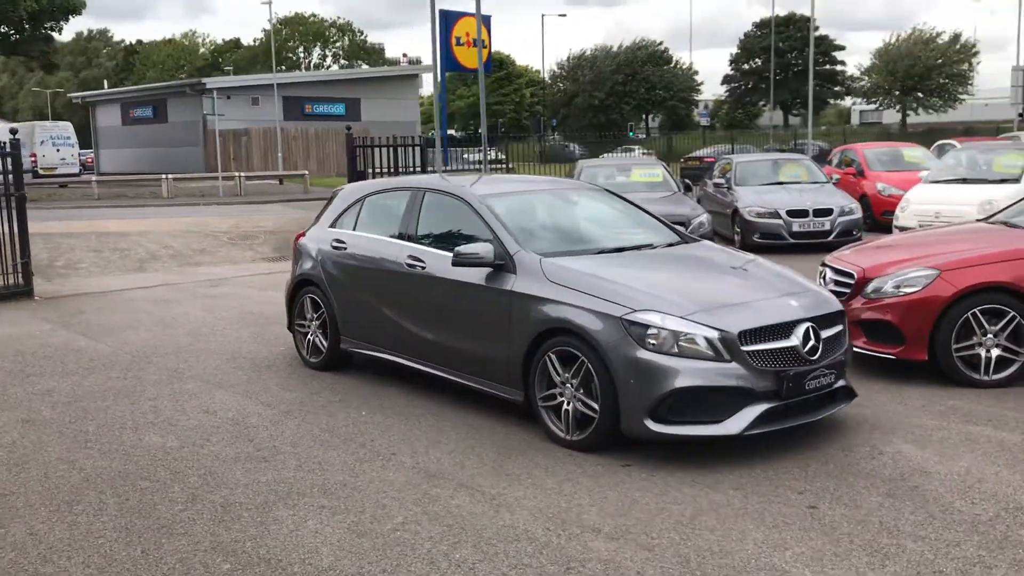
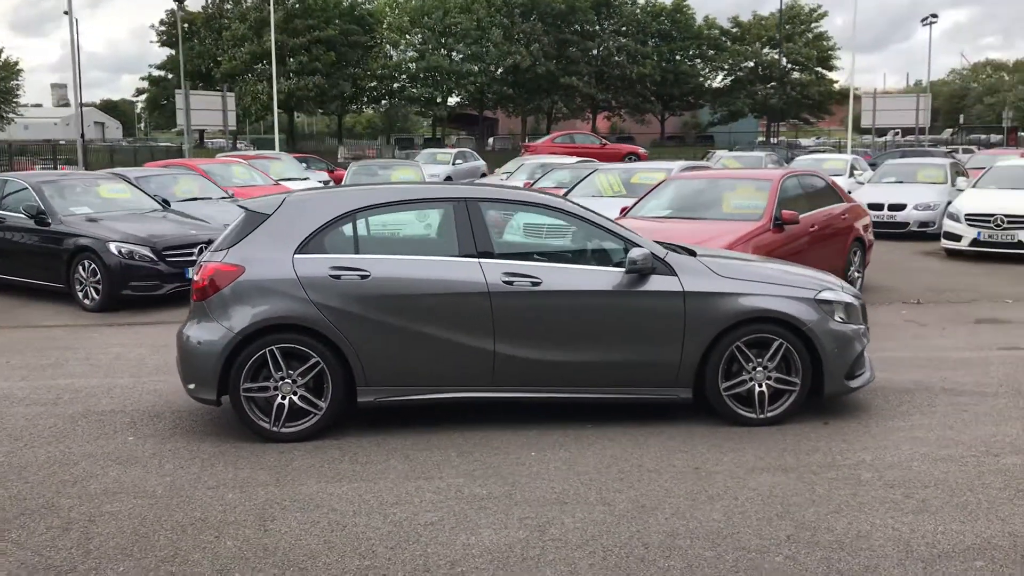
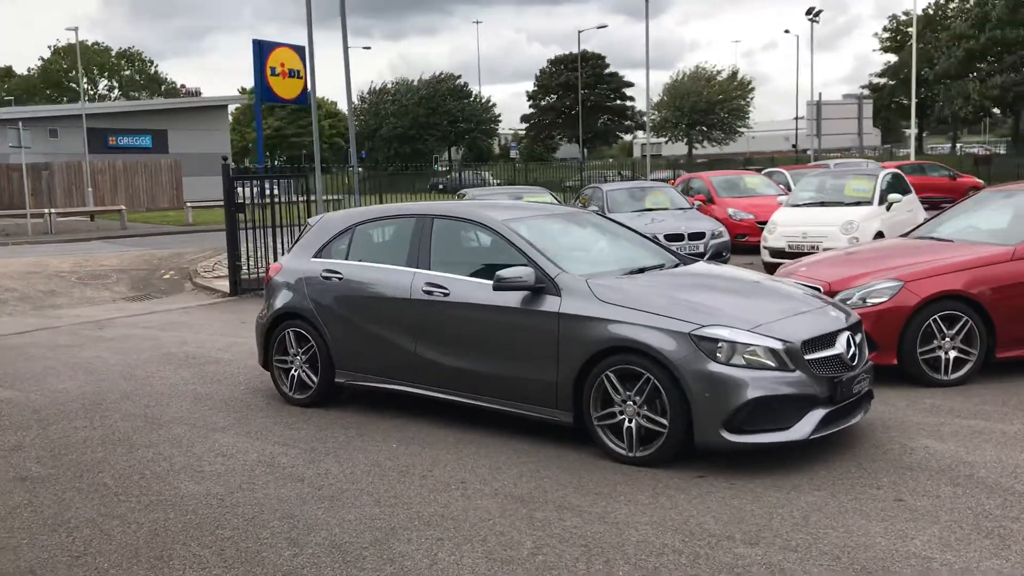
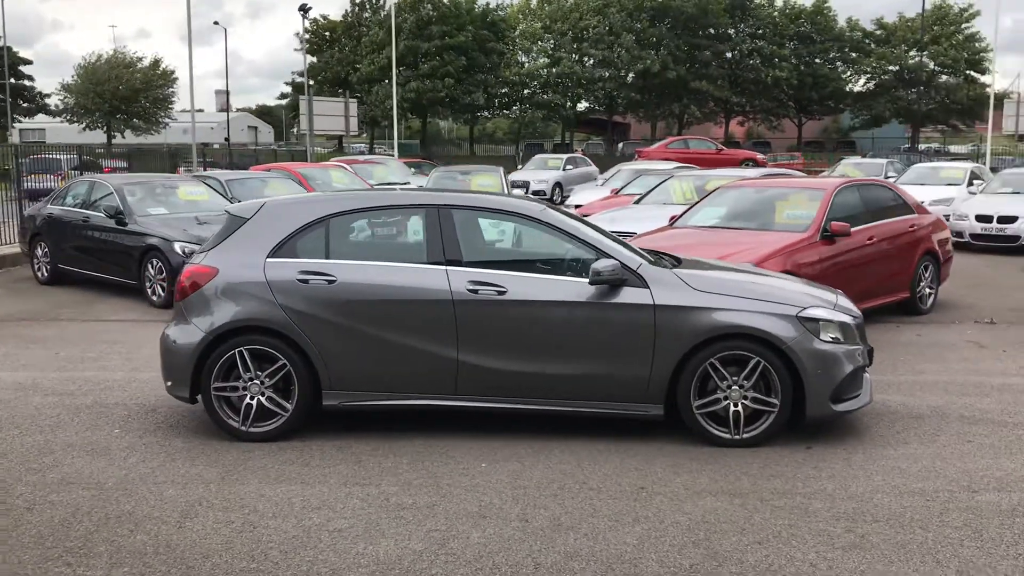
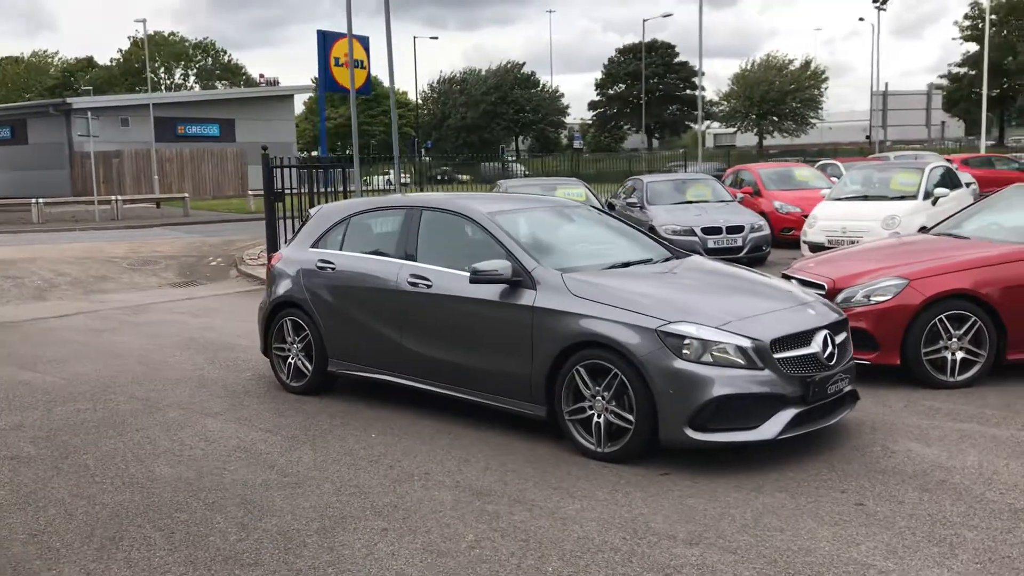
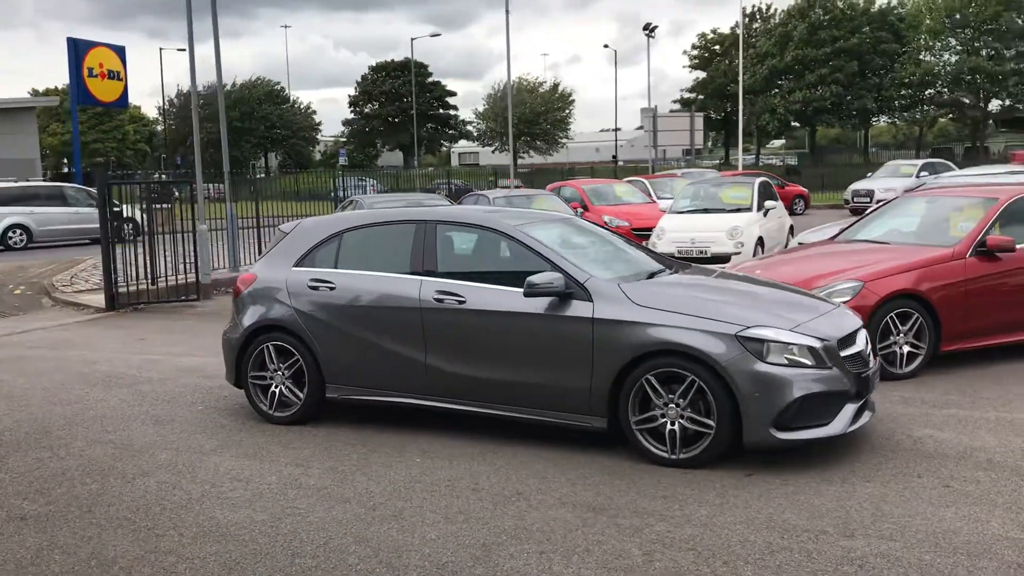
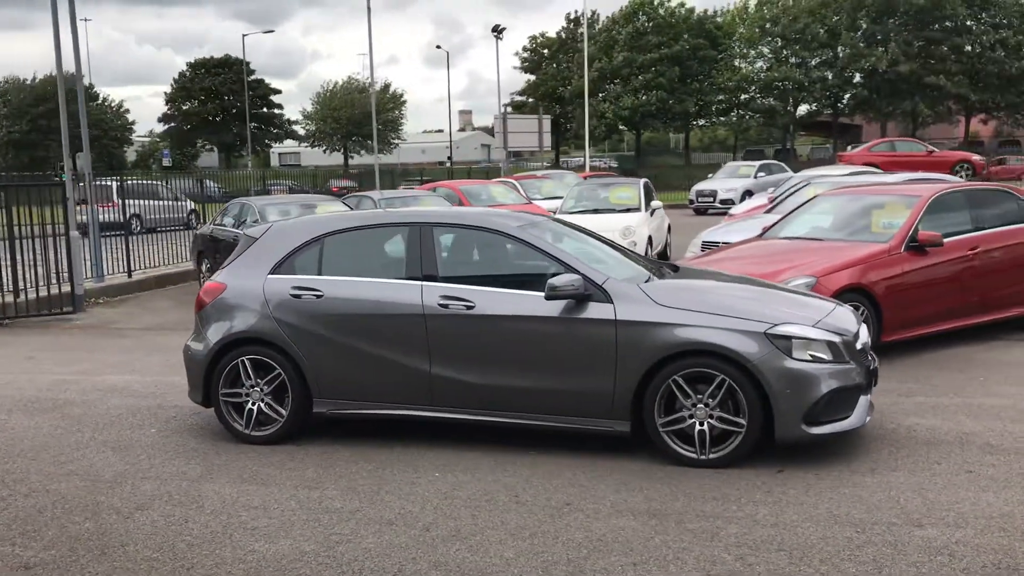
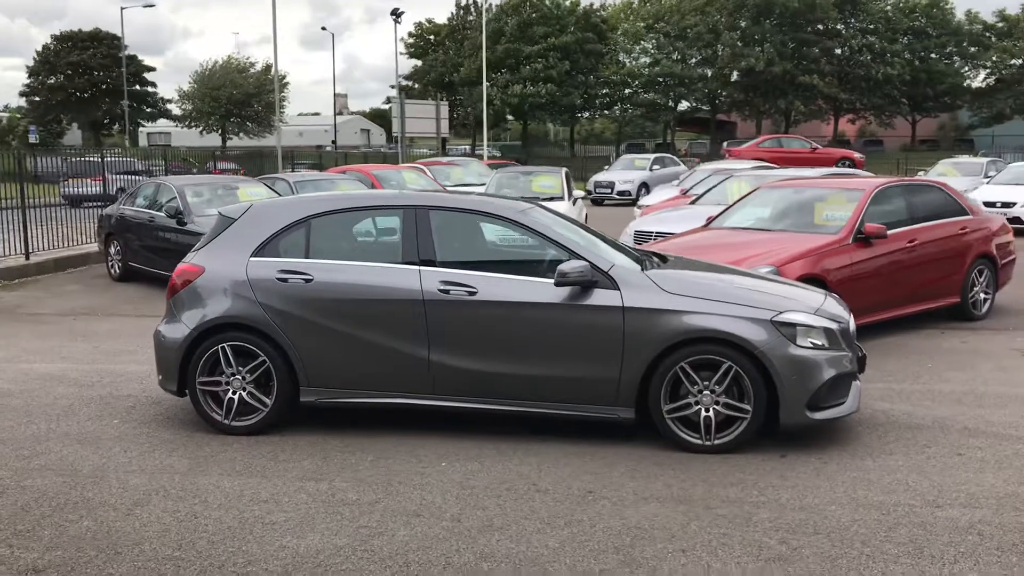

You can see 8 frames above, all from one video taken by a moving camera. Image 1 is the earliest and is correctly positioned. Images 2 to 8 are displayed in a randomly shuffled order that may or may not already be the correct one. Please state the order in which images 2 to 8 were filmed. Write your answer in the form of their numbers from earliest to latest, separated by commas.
5, 3, 6, 7, 8, 4, 2
